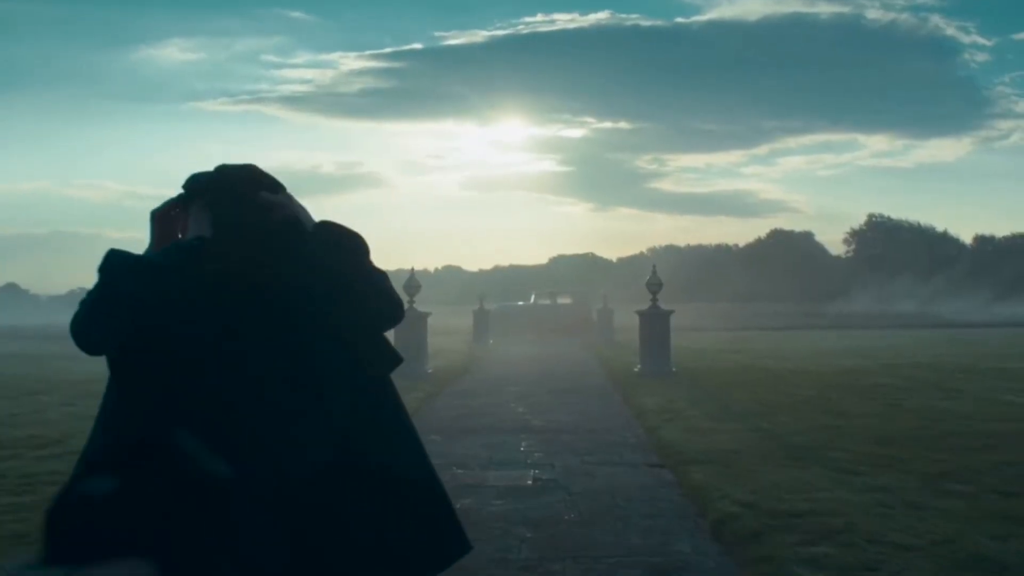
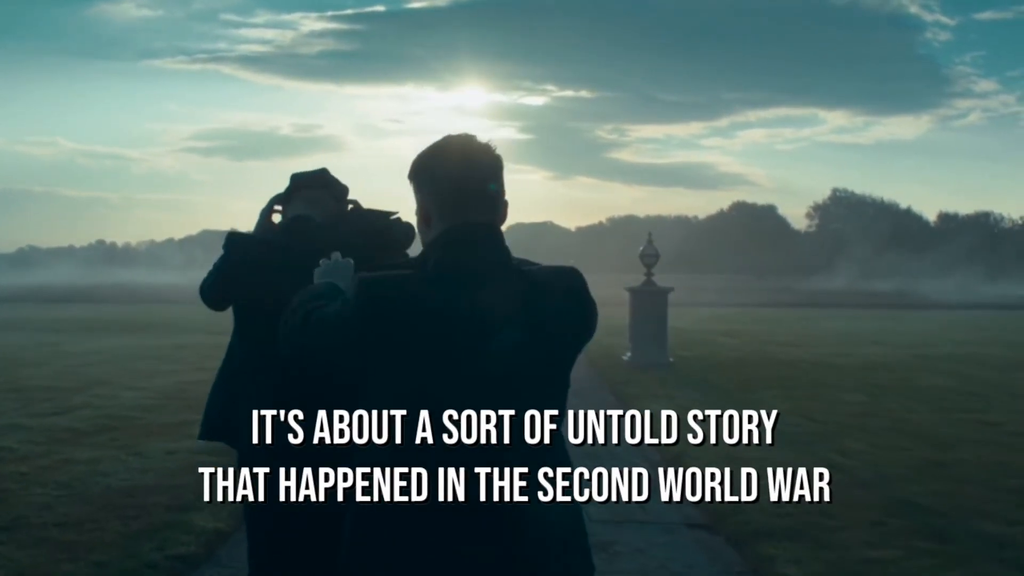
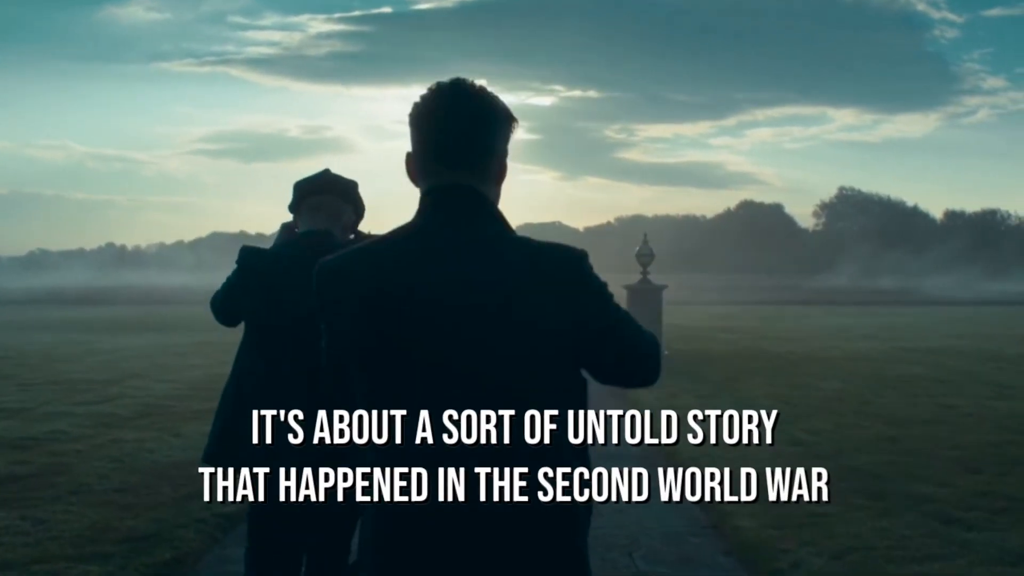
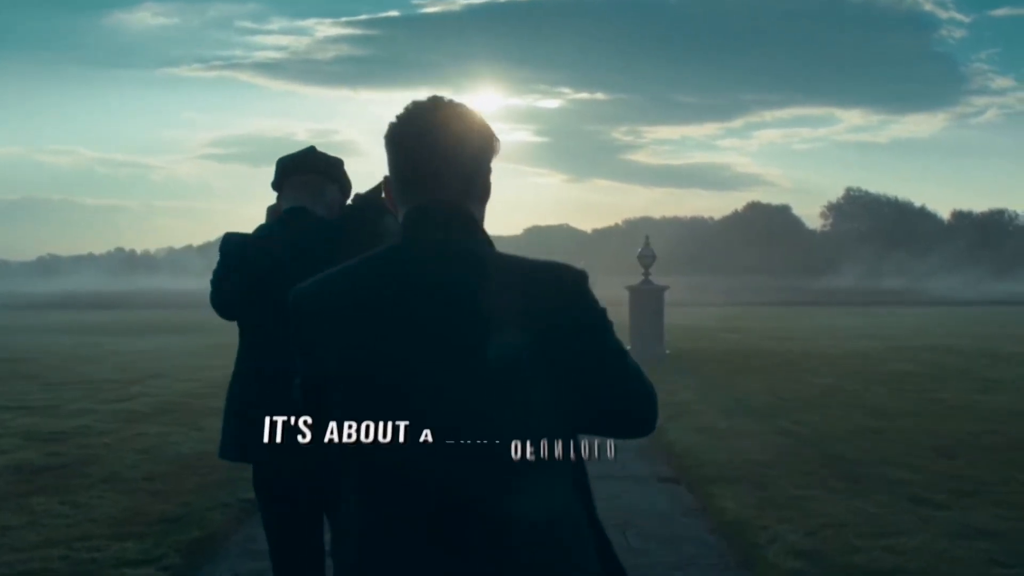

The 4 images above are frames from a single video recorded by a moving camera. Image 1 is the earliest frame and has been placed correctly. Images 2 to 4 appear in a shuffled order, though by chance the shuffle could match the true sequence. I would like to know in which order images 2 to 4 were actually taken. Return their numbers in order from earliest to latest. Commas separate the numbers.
4, 3, 2
